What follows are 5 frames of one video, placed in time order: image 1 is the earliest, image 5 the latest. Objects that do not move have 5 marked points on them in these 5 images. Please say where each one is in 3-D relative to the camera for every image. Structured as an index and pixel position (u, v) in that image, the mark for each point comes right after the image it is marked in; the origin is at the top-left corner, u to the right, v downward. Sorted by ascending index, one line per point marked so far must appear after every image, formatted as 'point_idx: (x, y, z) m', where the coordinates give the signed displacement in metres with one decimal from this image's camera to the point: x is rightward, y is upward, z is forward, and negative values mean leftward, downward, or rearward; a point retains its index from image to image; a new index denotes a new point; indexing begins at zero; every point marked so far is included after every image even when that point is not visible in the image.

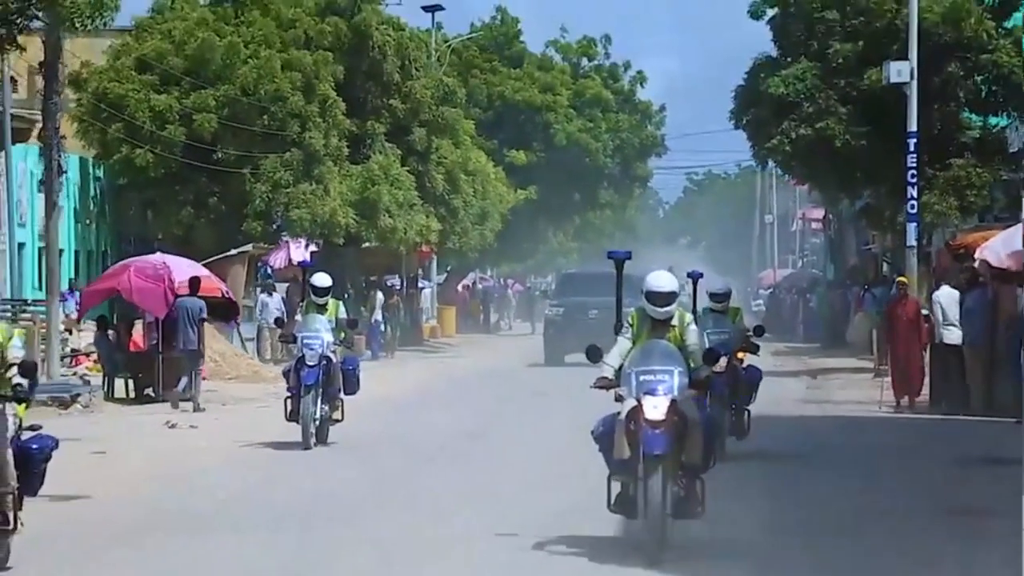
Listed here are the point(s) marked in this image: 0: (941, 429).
0: (+3.8, -1.2, +16.4) m
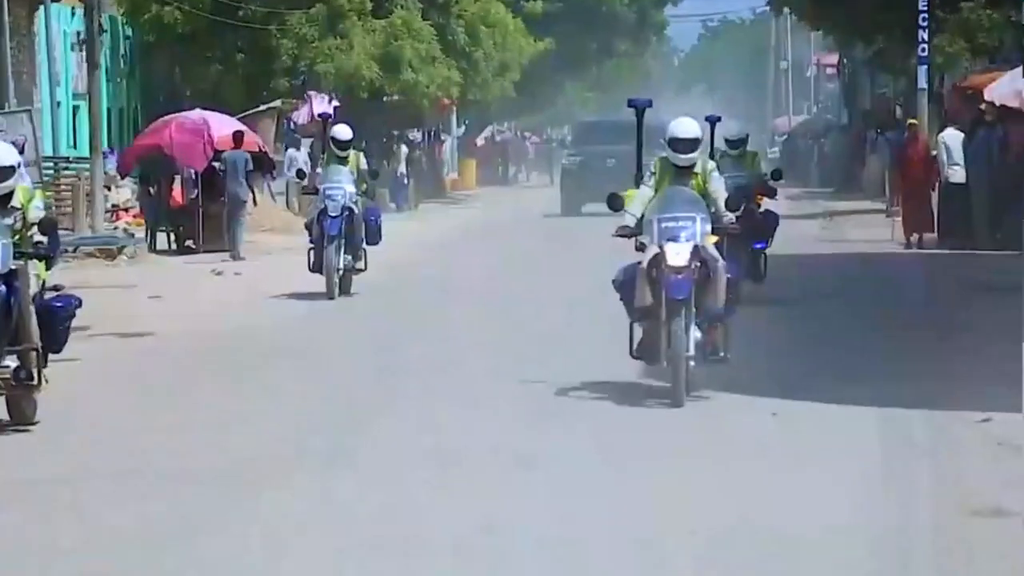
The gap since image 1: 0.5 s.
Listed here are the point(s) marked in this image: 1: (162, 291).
0: (+4.0, +0.2, +17.3) m
1: (-3.1, 0.0, +17.5) m
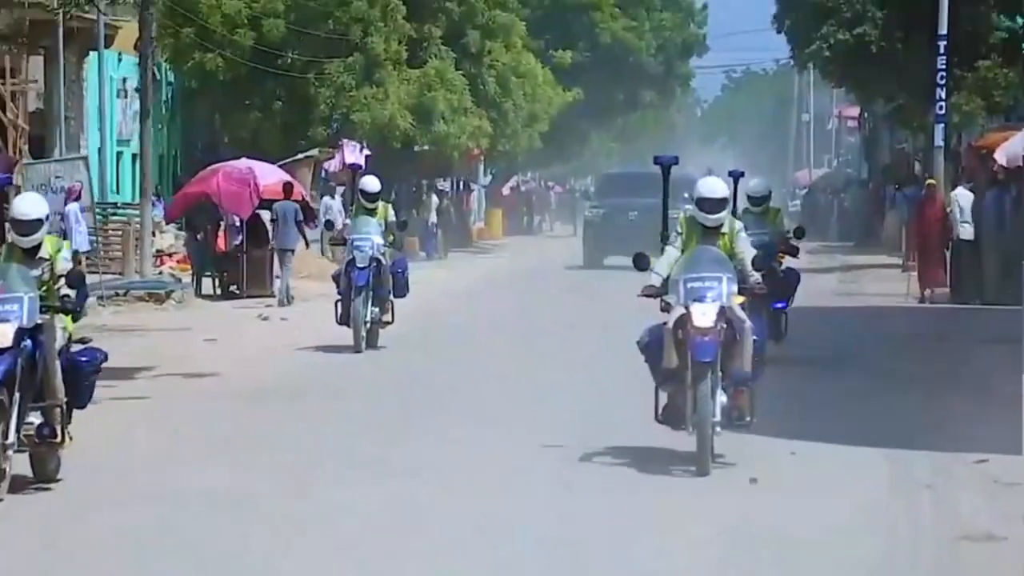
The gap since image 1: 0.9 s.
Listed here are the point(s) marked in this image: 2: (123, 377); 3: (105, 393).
0: (+4.3, -0.3, +18.2) m
1: (-2.8, -0.4, +18.4) m
2: (-2.8, -0.6, +14.5) m
3: (-2.9, -0.7, +13.7) m
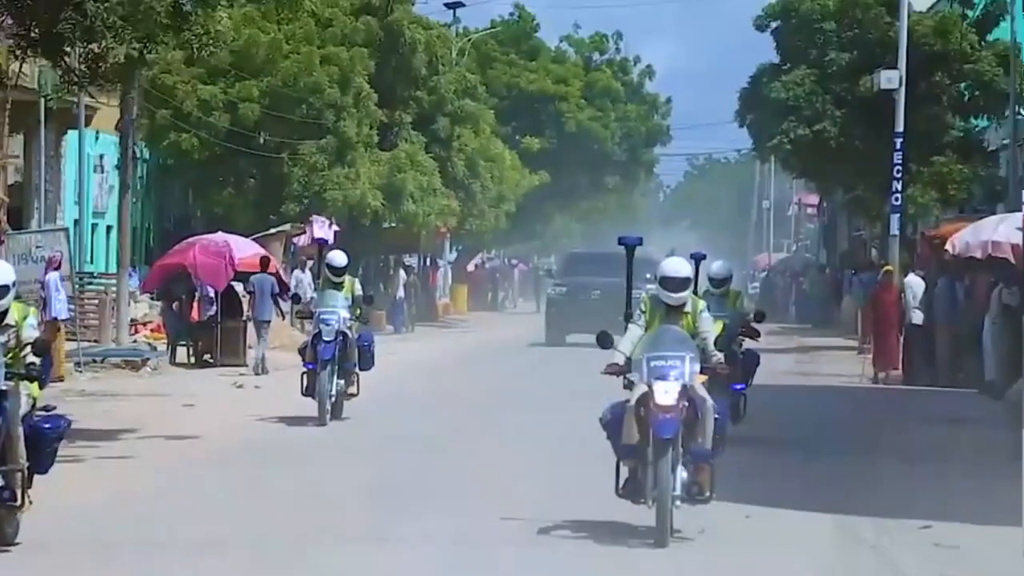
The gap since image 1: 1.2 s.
0: (+4.0, -1.1, +18.9) m
1: (-3.1, -1.1, +19.0) m
2: (-3.1, -1.1, +15.0) m
3: (-3.1, -1.2, +14.3) m
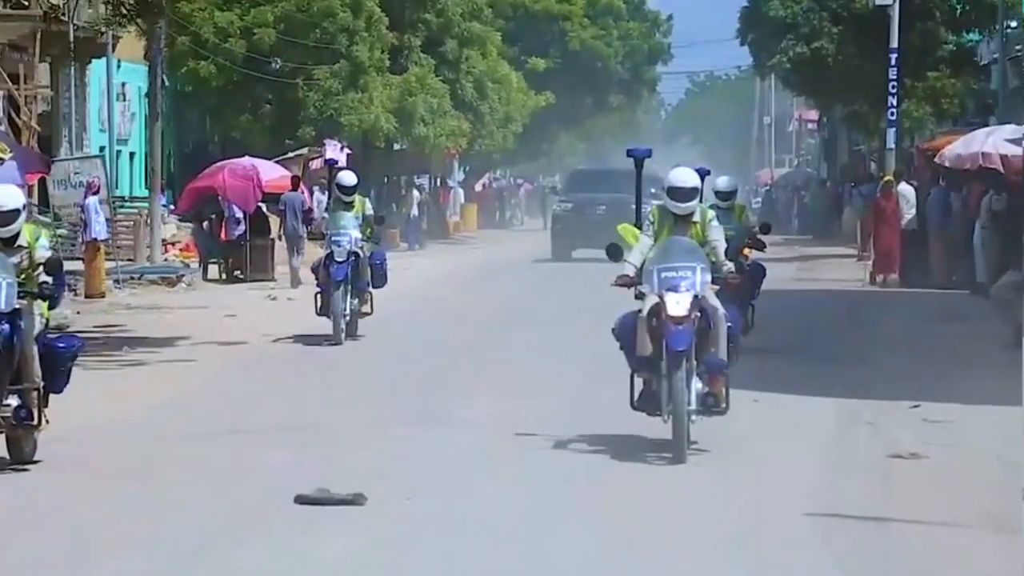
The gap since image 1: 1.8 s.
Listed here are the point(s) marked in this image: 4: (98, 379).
0: (+4.2, -0.1, +20.1) m
1: (-2.9, -0.3, +20.2) m
2: (-2.9, -0.5, +16.3) m
3: (-2.9, -0.6, +15.5) m
4: (-3.0, -0.7, +13.8) m
